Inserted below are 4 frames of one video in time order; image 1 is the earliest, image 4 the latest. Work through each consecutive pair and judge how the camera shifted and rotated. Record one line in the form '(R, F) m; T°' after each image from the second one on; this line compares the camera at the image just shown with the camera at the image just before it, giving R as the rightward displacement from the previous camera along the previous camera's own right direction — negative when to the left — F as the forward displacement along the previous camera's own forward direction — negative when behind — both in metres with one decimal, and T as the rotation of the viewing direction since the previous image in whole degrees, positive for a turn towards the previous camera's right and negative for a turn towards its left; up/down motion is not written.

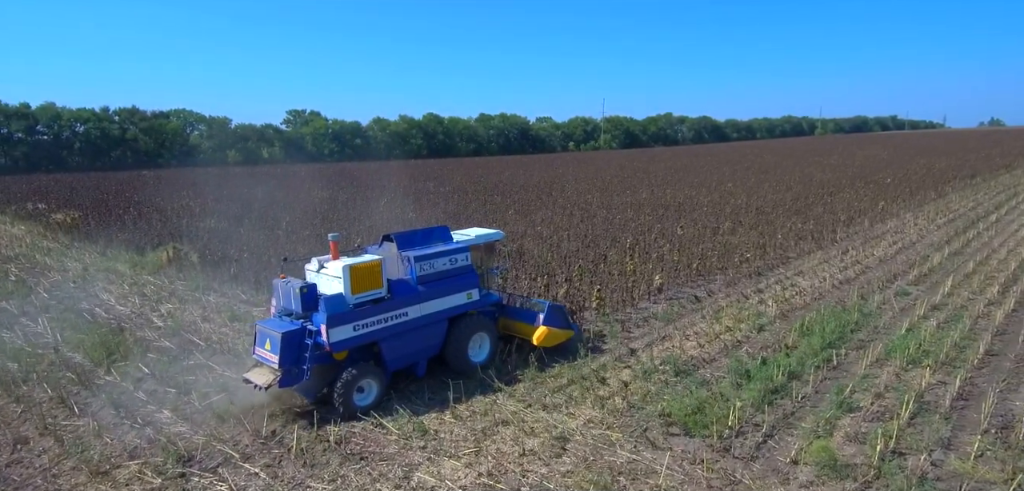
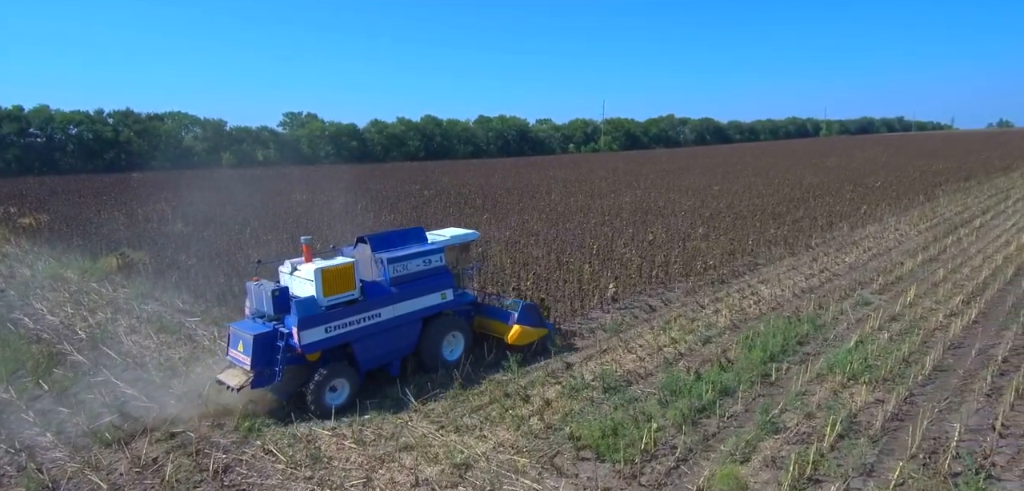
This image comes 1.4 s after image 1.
(+0.8, +0.3) m; 0°
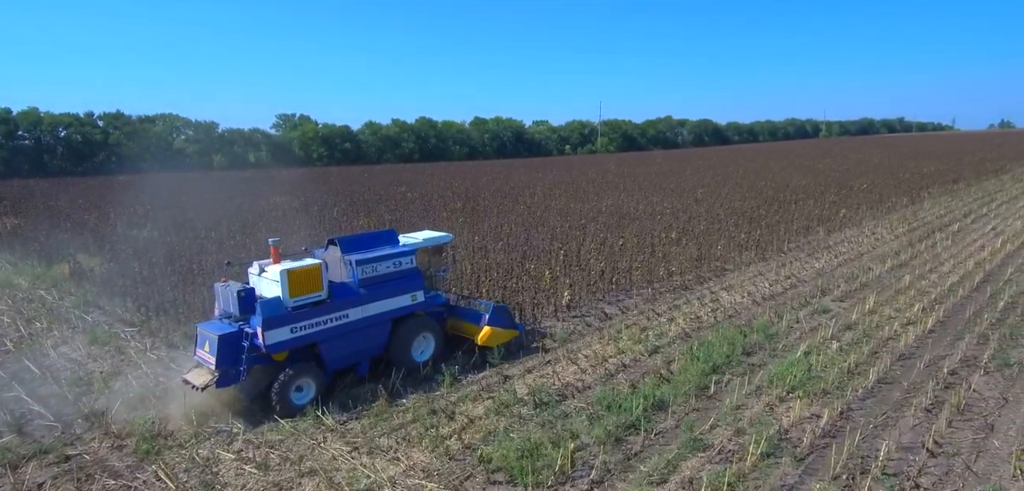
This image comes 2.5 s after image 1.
(+0.7, +0.2) m; 0°
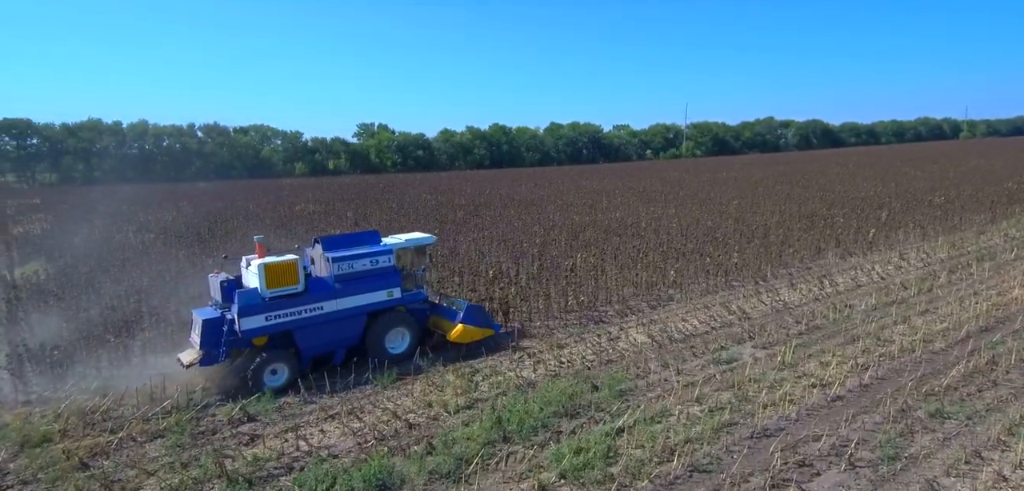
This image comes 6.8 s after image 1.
(+2.9, +1.1) m; -9°
